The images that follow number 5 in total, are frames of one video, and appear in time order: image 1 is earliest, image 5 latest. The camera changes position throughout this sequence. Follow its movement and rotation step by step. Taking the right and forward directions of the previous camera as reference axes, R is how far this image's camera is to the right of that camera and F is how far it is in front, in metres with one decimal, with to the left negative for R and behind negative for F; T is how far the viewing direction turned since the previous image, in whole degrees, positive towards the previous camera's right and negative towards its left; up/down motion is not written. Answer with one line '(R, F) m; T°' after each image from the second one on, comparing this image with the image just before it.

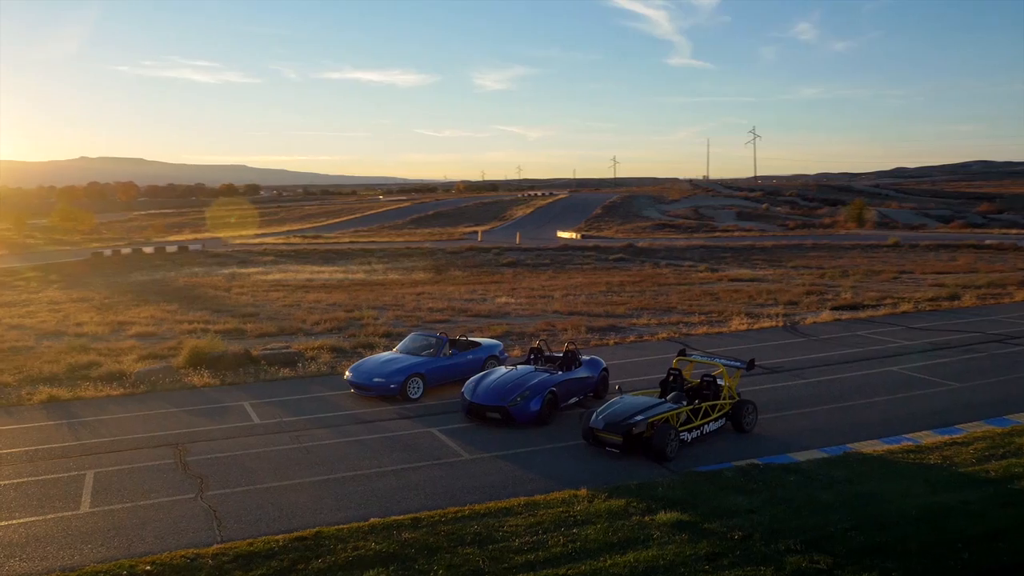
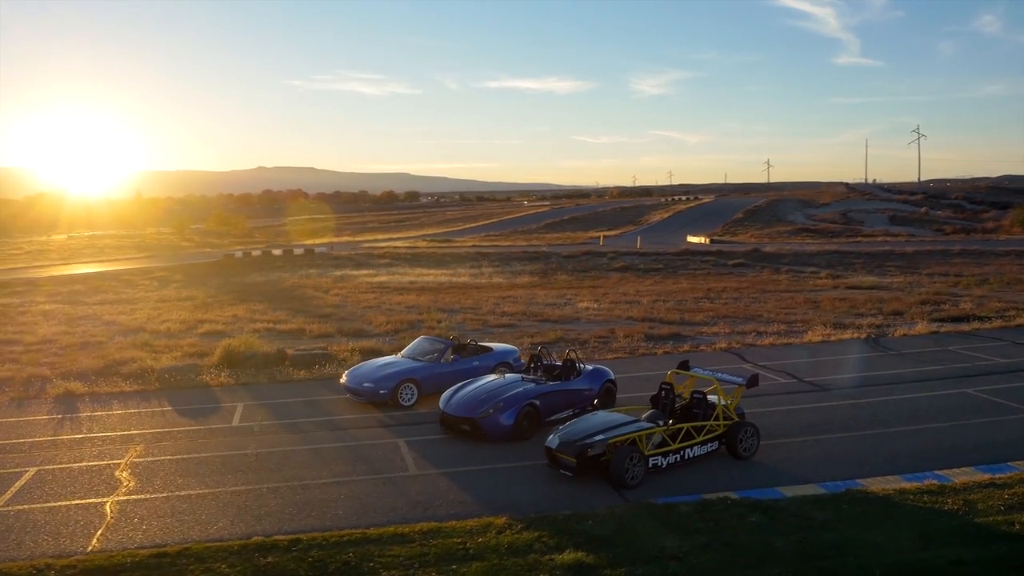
(+2.5, +1.4) m; -10°
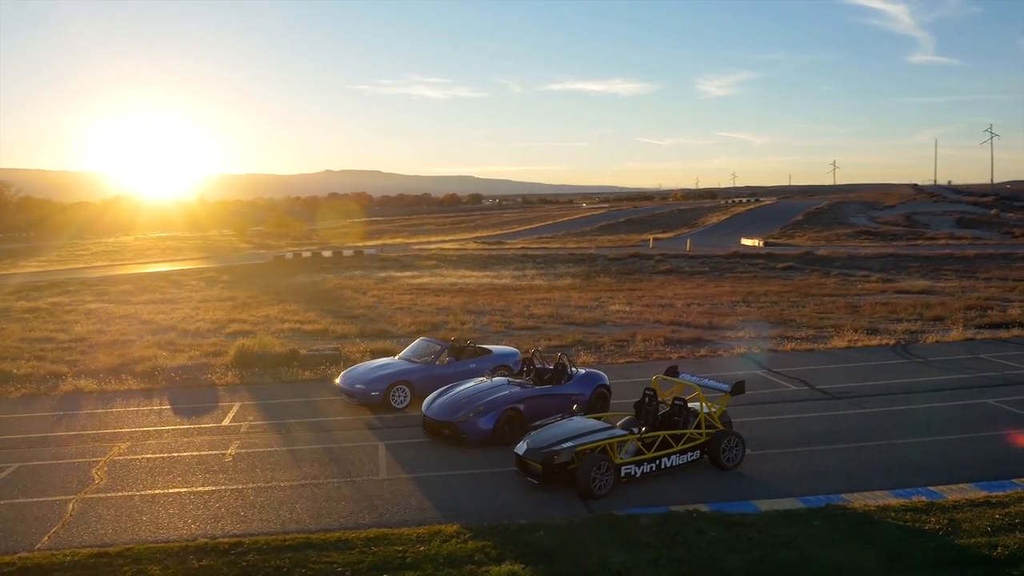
(+1.1, +0.4) m; -4°
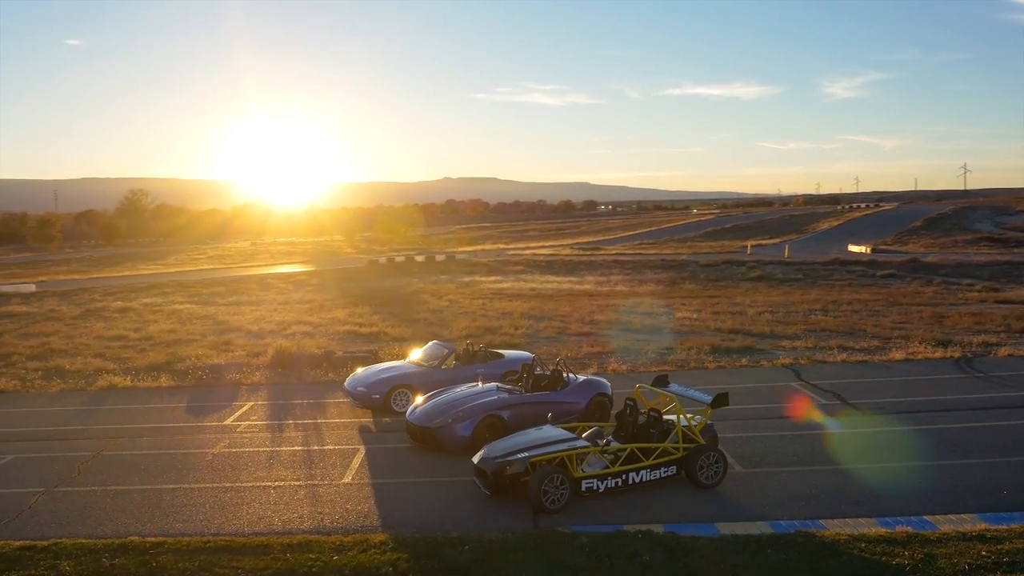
(+1.7, +0.6) m; -7°
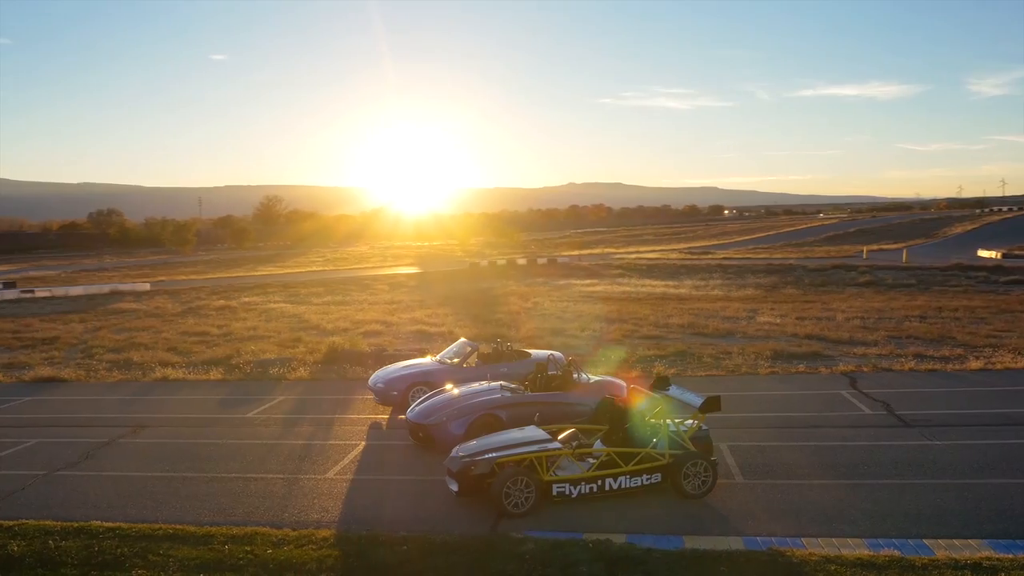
(+1.6, +0.5) m; -8°
